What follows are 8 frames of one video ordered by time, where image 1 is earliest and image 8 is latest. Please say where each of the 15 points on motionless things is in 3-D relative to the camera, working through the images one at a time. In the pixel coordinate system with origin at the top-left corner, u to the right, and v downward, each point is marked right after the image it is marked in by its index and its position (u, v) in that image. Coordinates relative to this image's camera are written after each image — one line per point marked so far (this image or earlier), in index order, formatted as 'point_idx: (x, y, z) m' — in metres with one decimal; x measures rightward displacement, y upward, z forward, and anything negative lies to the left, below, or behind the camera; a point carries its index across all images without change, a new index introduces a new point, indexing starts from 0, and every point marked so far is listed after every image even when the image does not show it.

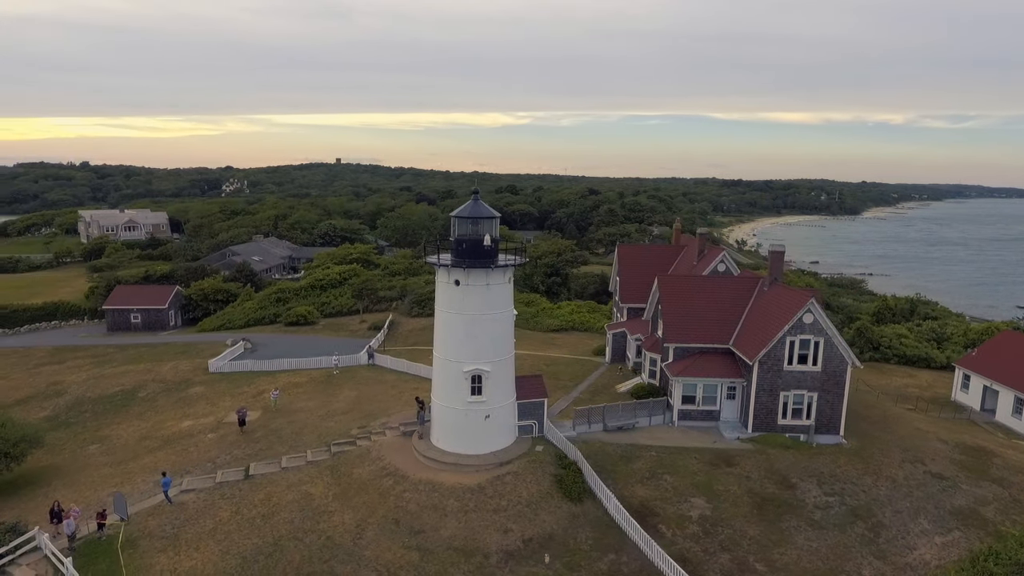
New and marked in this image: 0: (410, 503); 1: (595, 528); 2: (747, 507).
0: (-3.1, -6.6, +19.2) m
1: (+2.5, -7.2, +18.8) m
2: (+7.3, -6.9, +19.8) m
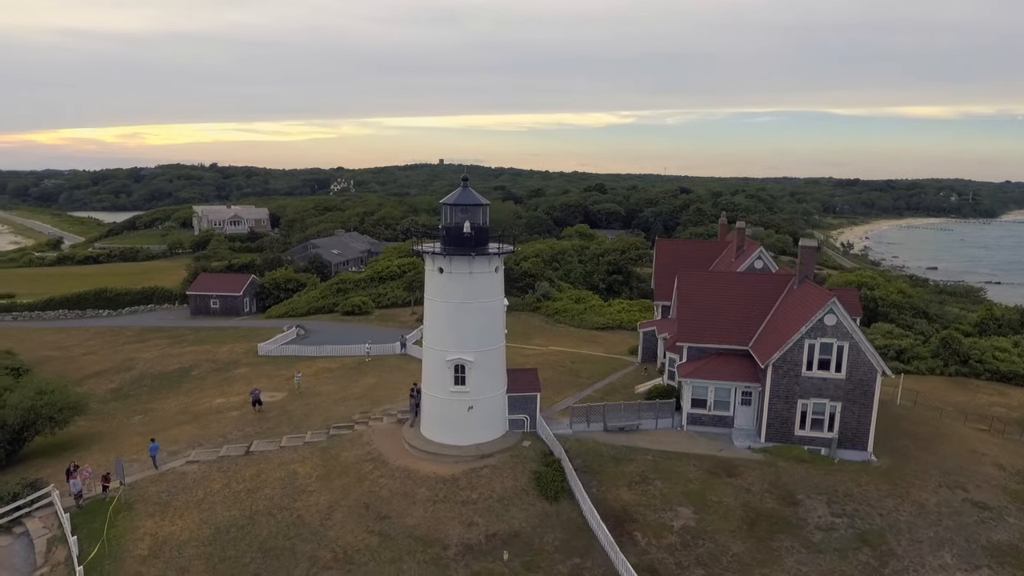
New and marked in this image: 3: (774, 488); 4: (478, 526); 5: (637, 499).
0: (-4.0, -6.2, +19.2) m
1: (+1.5, -6.9, +18.0) m
2: (+6.5, -6.7, +18.1) m
3: (+8.1, -6.2, +19.4) m
4: (-1.0, -6.8, +17.9) m
5: (+3.8, -6.4, +19.2) m
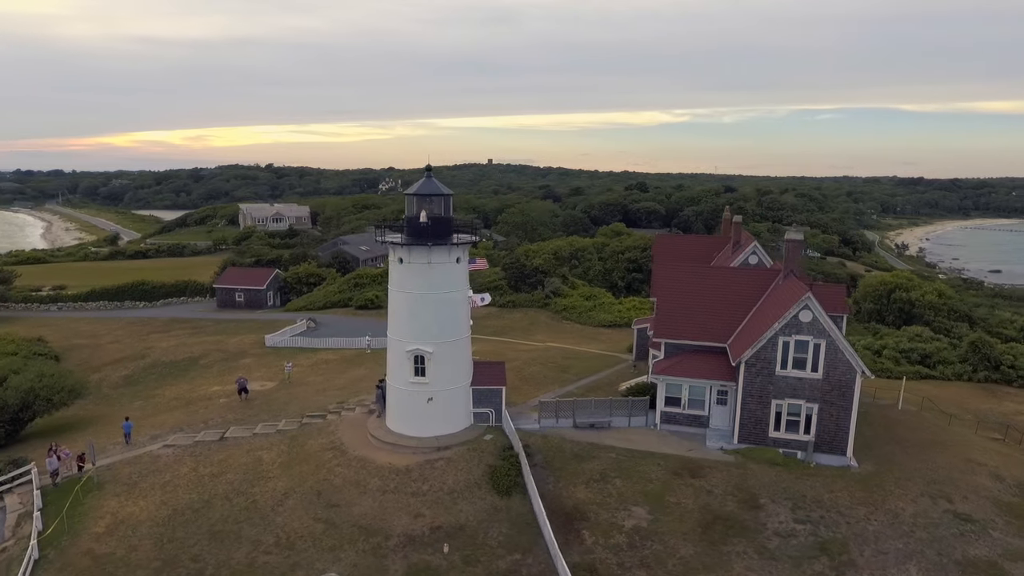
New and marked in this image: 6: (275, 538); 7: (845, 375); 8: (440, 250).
0: (-5.4, -5.8, +19.3) m
1: (0.0, -6.6, +17.6) m
2: (+4.9, -6.5, +17.4) m
3: (+6.6, -6.0, +18.6) m
4: (-2.5, -6.5, +17.8) m
5: (+2.4, -6.2, +18.7) m
6: (-6.5, -6.8, +17.2) m
7: (+10.3, -2.7, +19.4) m
8: (-2.3, +1.2, +19.9) m
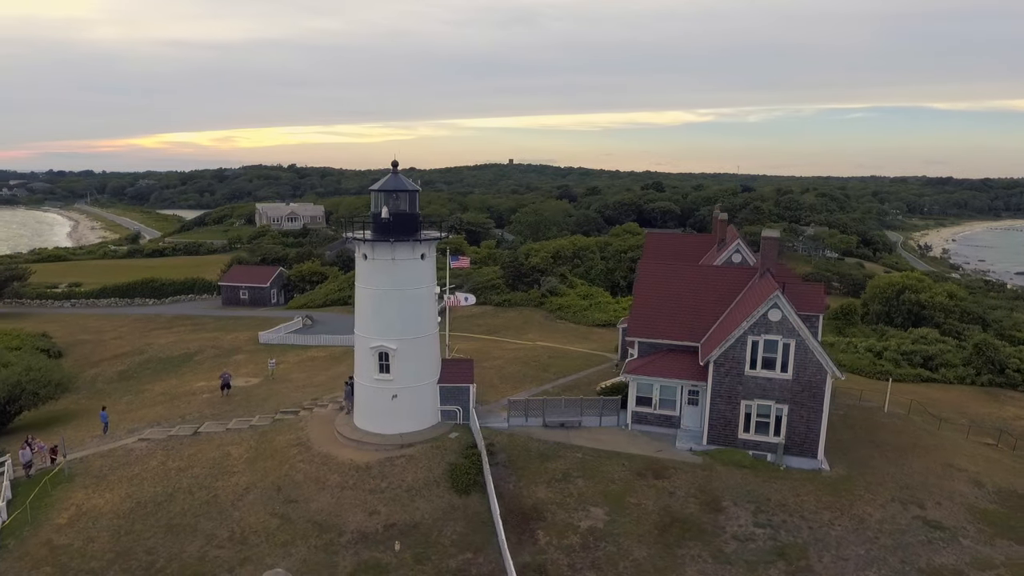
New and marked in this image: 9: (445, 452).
0: (-6.6, -5.7, +19.3) m
1: (-1.3, -6.5, +17.5) m
2: (+3.7, -6.5, +17.0) m
3: (+5.4, -5.9, +18.1) m
4: (-3.7, -6.4, +17.7) m
5: (+1.2, -6.1, +18.4) m
6: (-7.7, -6.7, +17.2) m
7: (+9.1, -2.6, +18.9) m
8: (-3.4, +1.3, +19.8) m
9: (-2.1, -5.2, +19.8) m
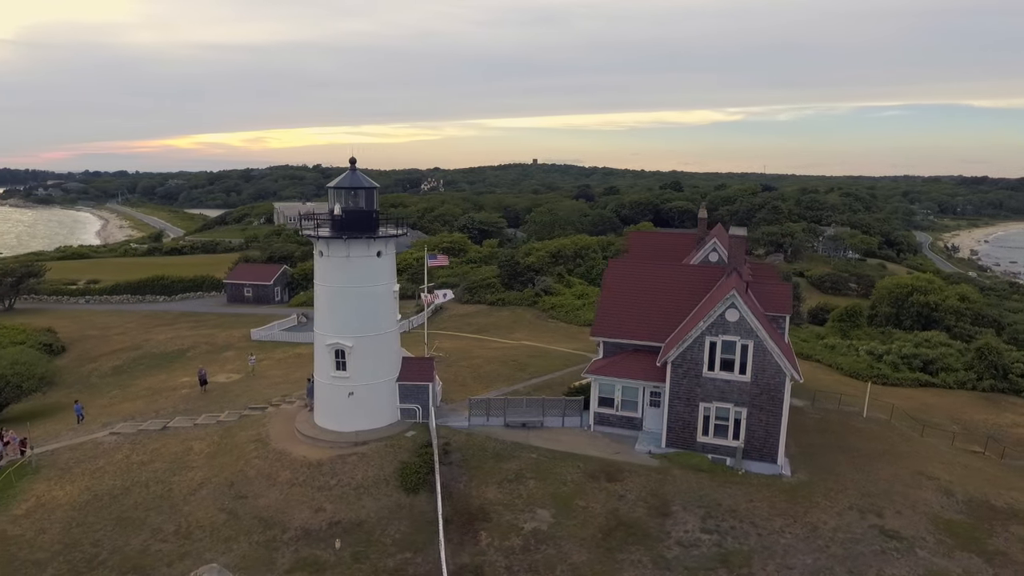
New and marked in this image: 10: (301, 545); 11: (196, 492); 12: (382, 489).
0: (-8.0, -5.6, +19.4) m
1: (-2.8, -6.5, +17.3) m
2: (+2.1, -6.4, +16.7) m
3: (+3.9, -5.9, +17.7) m
4: (-5.3, -6.3, +17.6) m
5: (-0.3, -6.0, +18.2) m
6: (-9.2, -6.6, +17.4) m
7: (+7.7, -2.6, +18.4) m
8: (-4.8, +1.4, +19.7) m
9: (-3.5, -5.1, +19.7) m
10: (-5.6, -6.8, +16.6) m
11: (-9.4, -6.1, +18.8) m
12: (-3.8, -5.9, +18.4) m
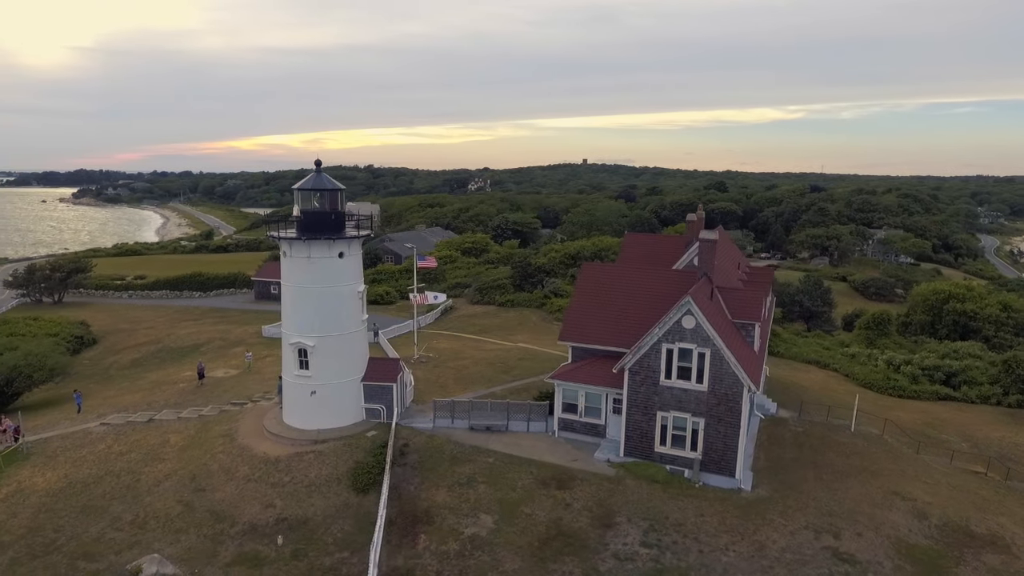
0: (-9.4, -5.6, +19.9) m
1: (-4.4, -6.5, +17.5) m
2: (+0.5, -6.5, +16.4) m
3: (+2.4, -6.0, +17.3) m
4: (-6.8, -6.3, +18.0) m
5: (-1.8, -6.1, +18.1) m
6: (-10.8, -6.5, +18.0) m
7: (+6.2, -2.8, +17.6) m
8: (-6.0, +1.4, +20.0) m
9: (-4.9, -5.1, +19.9) m
10: (-7.2, -6.8, +17.0) m
11: (-10.9, -6.0, +19.5) m
12: (-5.3, -5.9, +18.6) m
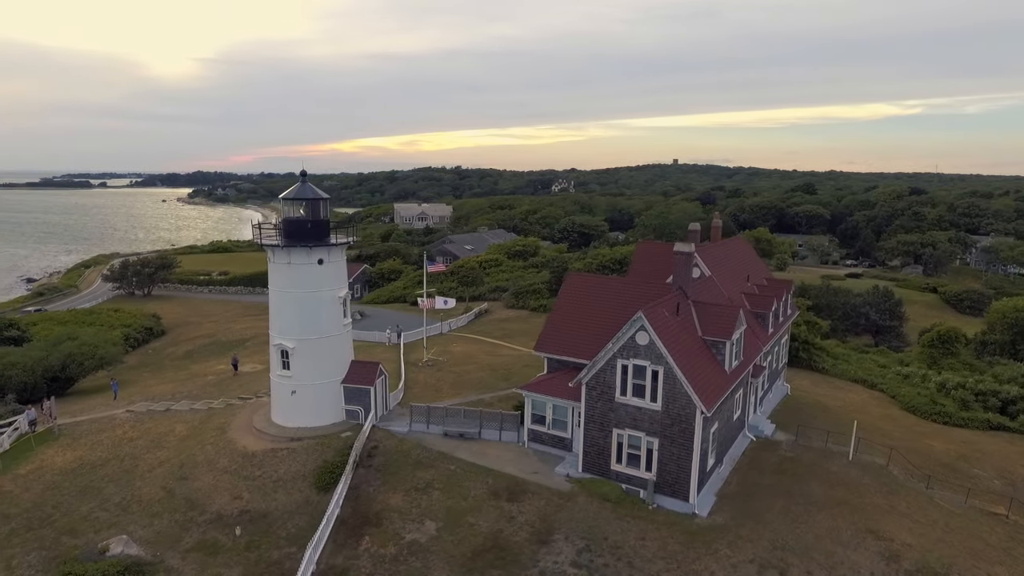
0: (-10.5, -5.7, +21.3) m
1: (-5.9, -6.7, +18.2) m
2: (-1.2, -6.8, +16.5) m
3: (+0.8, -6.4, +17.2) m
4: (-8.2, -6.4, +19.1) m
5: (-3.3, -6.4, +18.5) m
6: (-12.2, -6.6, +19.6) m
7: (+4.7, -3.2, +16.9) m
8: (-7.0, +1.2, +20.9) m
9: (-6.0, -5.3, +20.7) m
10: (-8.8, -6.9, +18.1) m
11: (-12.0, -6.1, +21.1) m
12: (-6.6, -6.1, +19.5) m
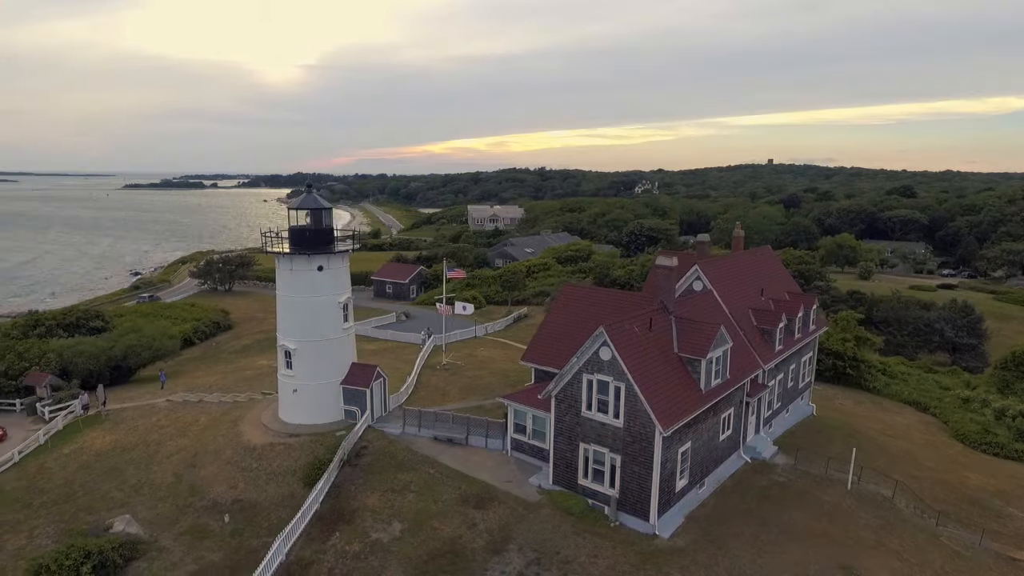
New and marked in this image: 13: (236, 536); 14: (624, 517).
0: (-10.9, -5.8, +23.1) m
1: (-6.8, -6.9, +19.3) m
2: (-2.4, -7.1, +17.1) m
3: (-0.3, -6.7, +17.4) m
4: (-9.0, -6.6, +20.5) m
5: (-4.2, -6.6, +19.3) m
6: (-12.8, -6.6, +21.6) m
7: (+3.6, -3.7, +16.6) m
8: (-7.4, +1.0, +22.2) m
9: (-6.6, -5.5, +21.8) m
10: (-9.7, -7.1, +19.7) m
11: (-12.5, -6.2, +23.1) m
12: (-7.3, -6.3, +20.7) m
13: (-8.1, -7.3, +18.6) m
14: (+3.1, -6.4, +17.4) m
